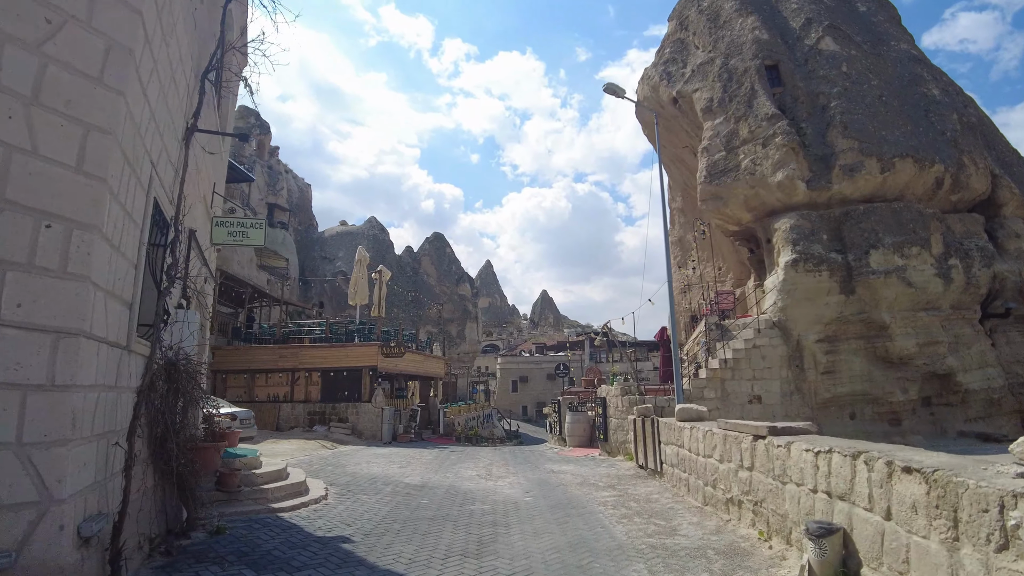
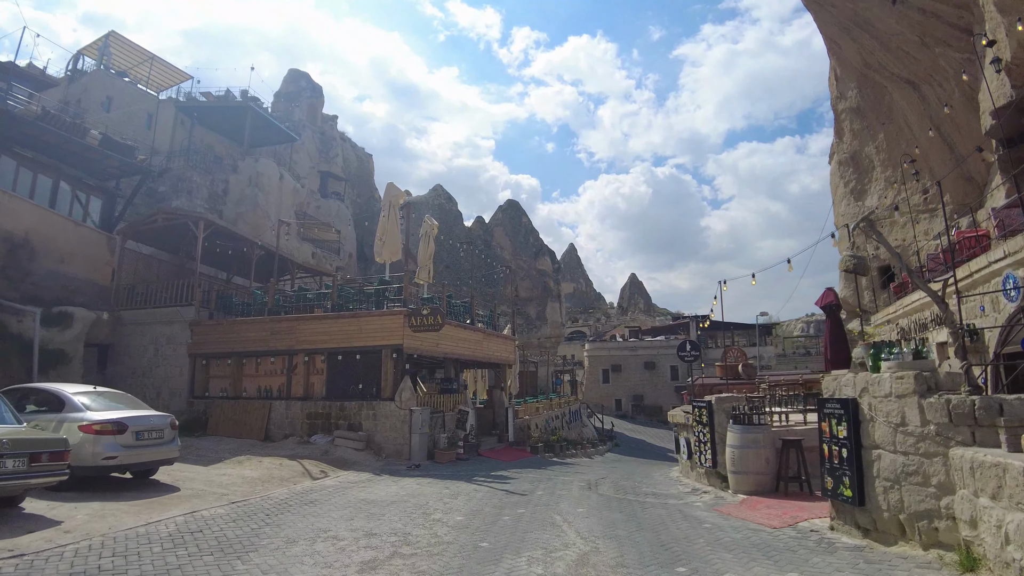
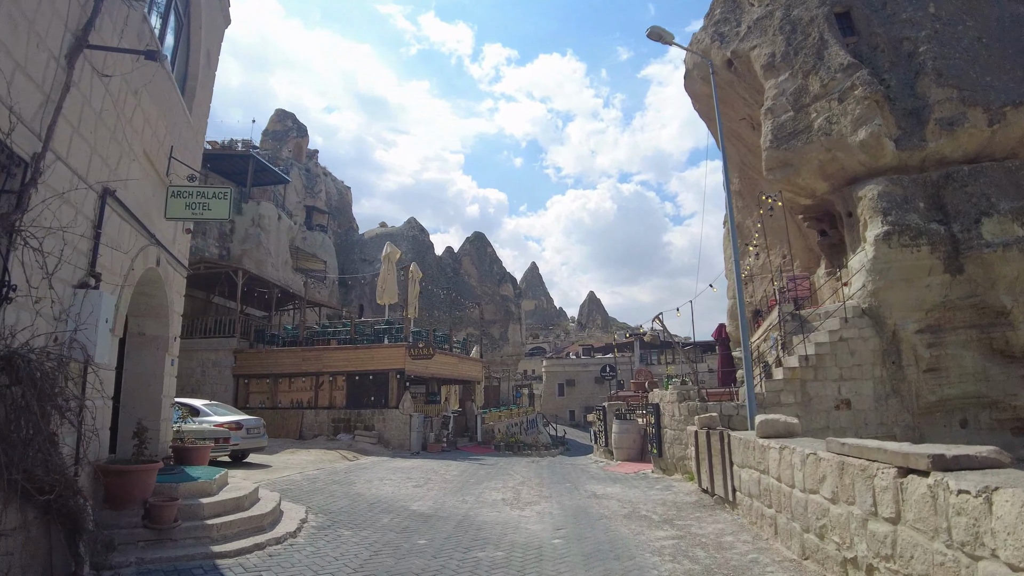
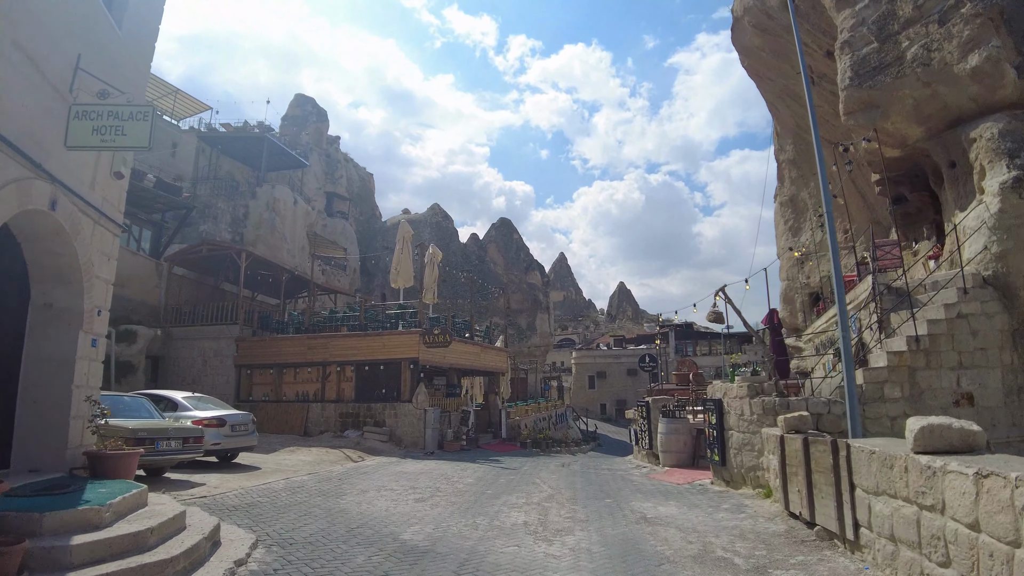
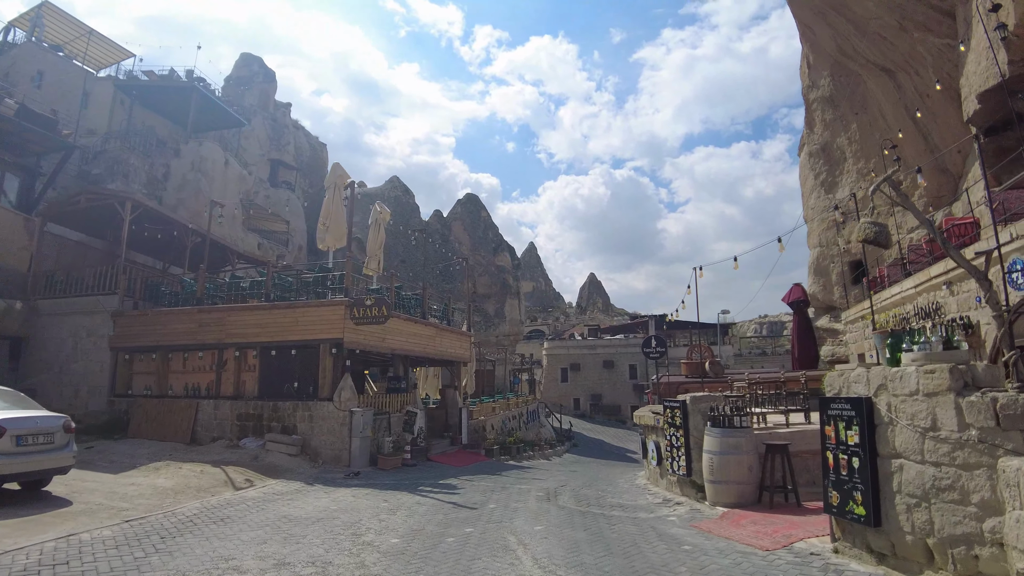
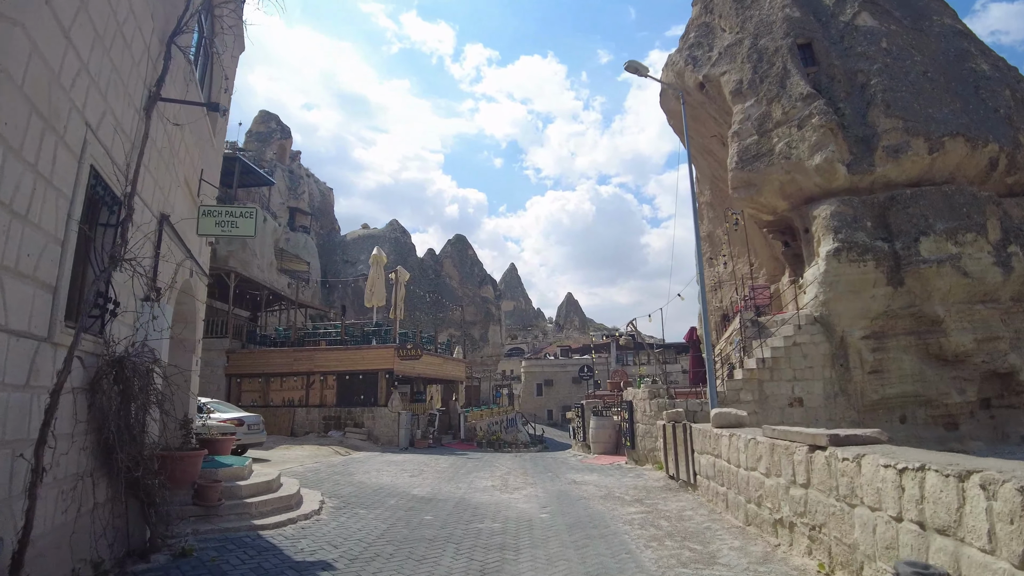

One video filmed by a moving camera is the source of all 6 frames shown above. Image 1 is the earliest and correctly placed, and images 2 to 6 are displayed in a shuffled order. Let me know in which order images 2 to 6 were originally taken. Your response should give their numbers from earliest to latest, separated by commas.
6, 3, 4, 2, 5
